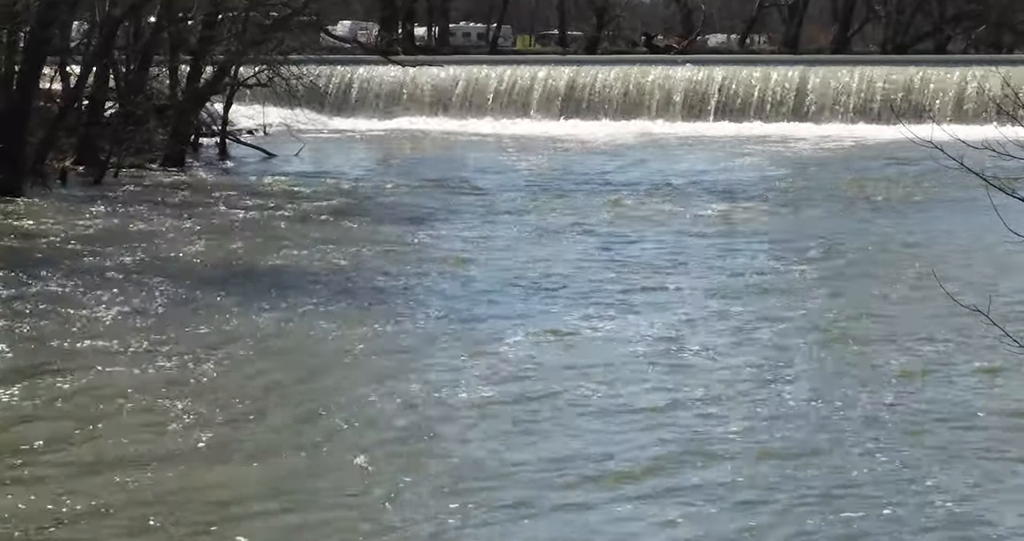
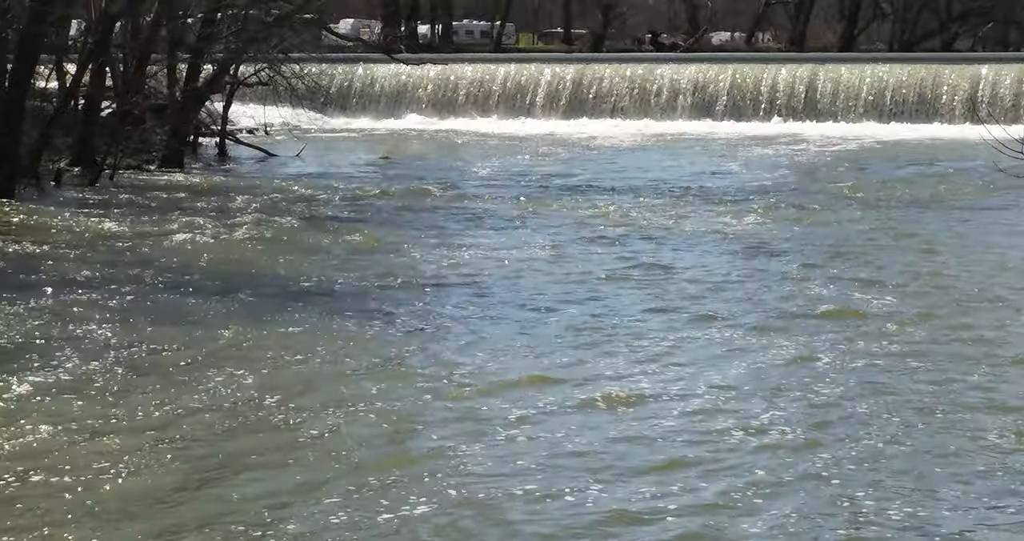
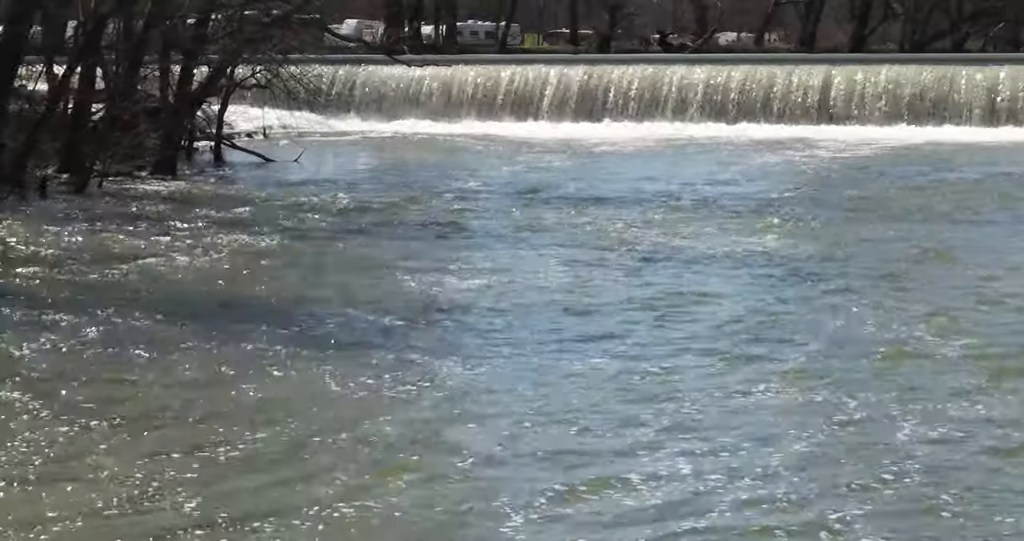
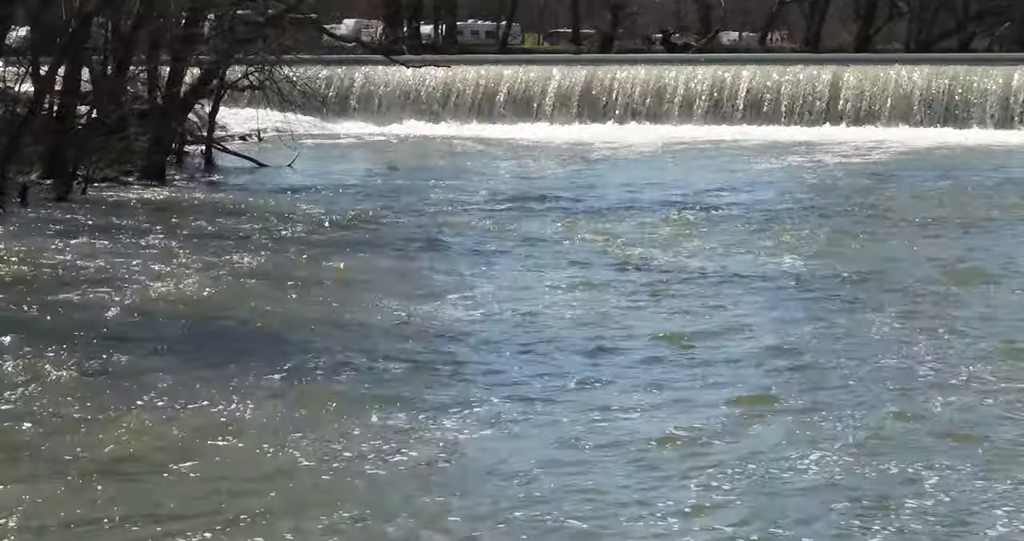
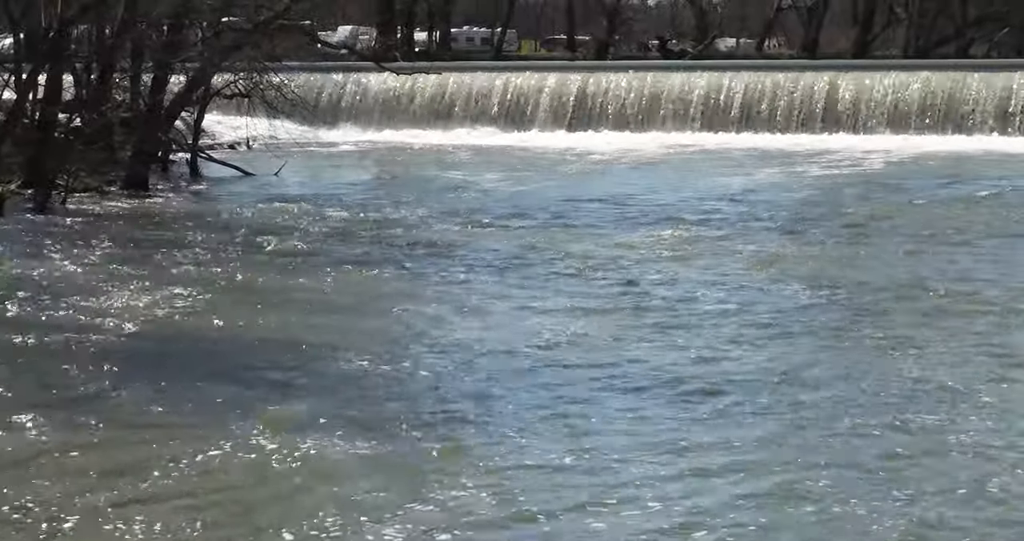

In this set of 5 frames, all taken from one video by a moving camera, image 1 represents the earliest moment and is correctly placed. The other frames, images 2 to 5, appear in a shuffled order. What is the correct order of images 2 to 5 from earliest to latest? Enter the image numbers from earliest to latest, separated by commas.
2, 3, 4, 5
